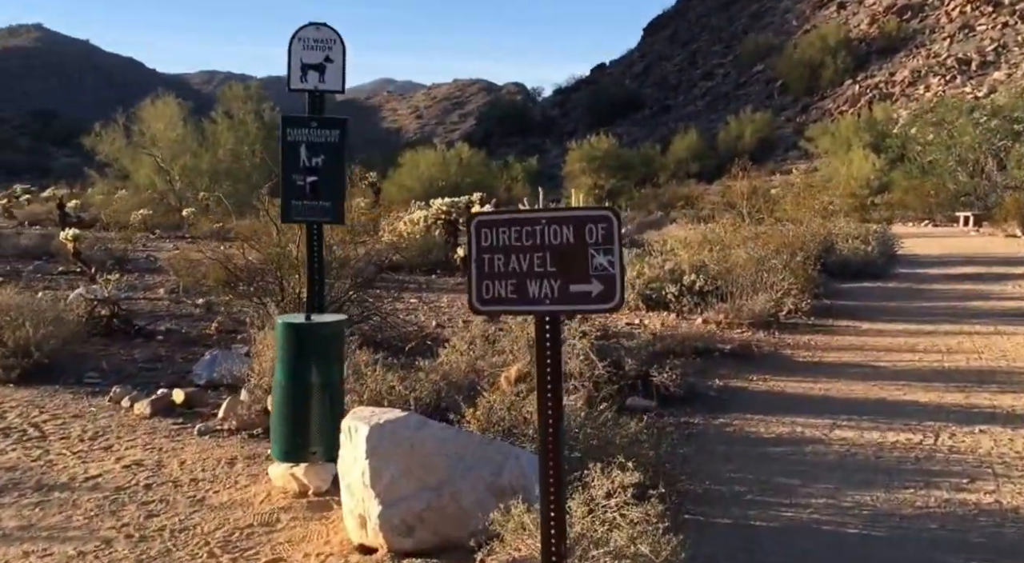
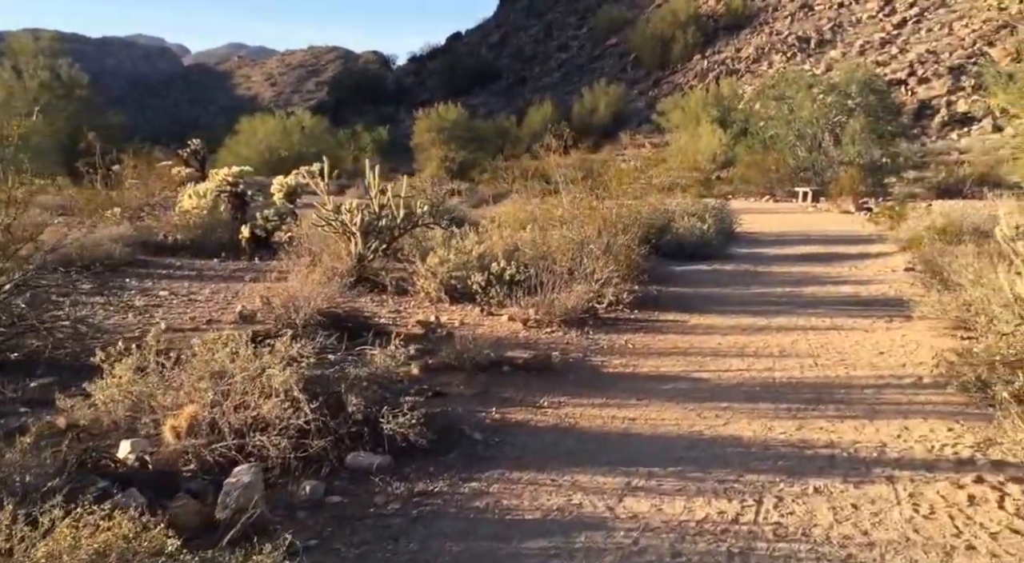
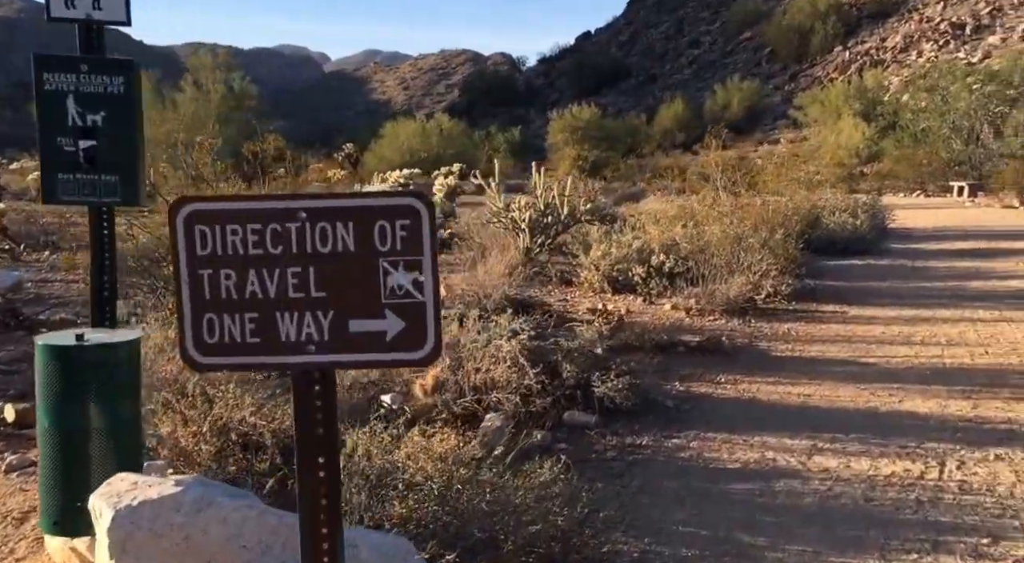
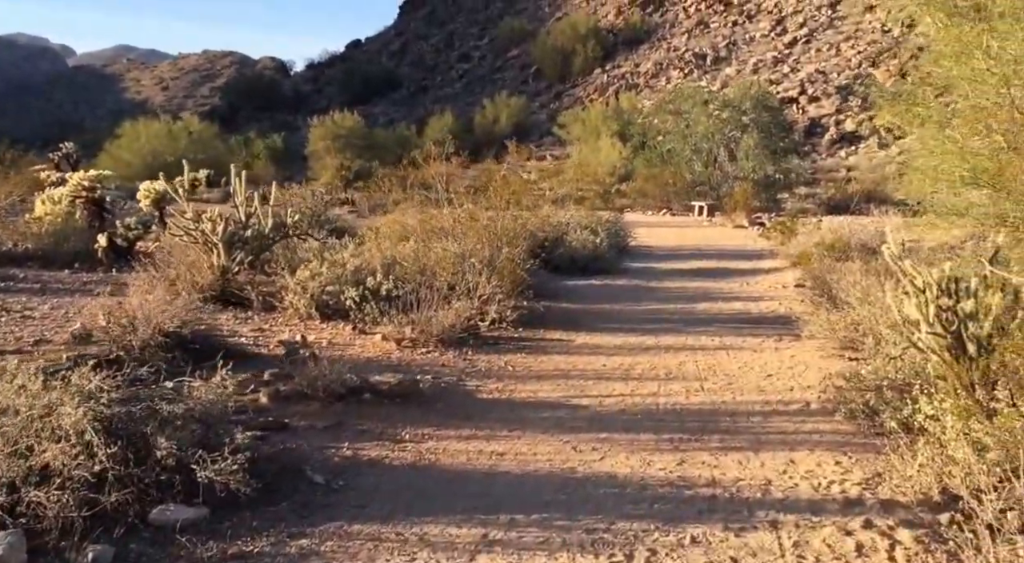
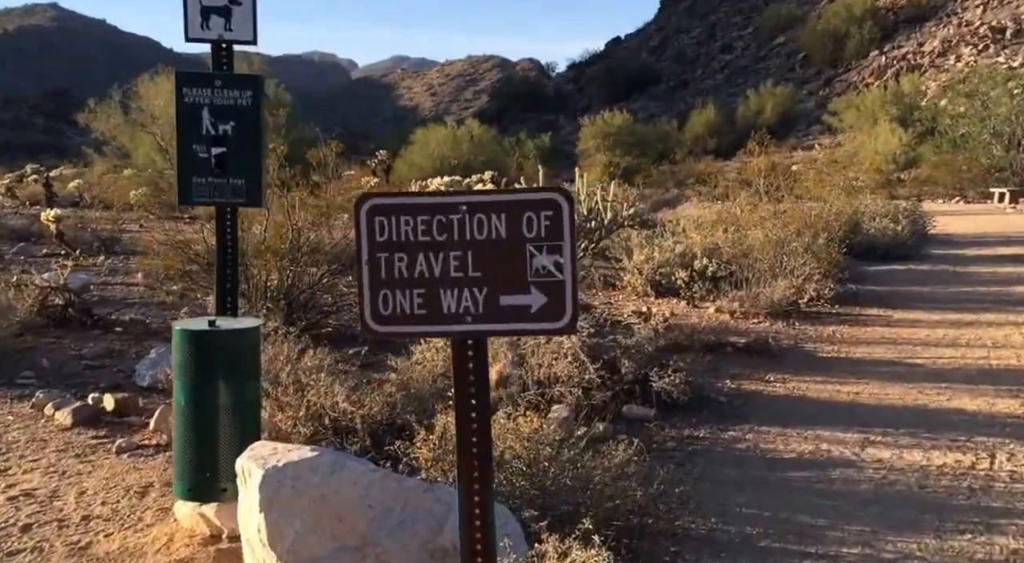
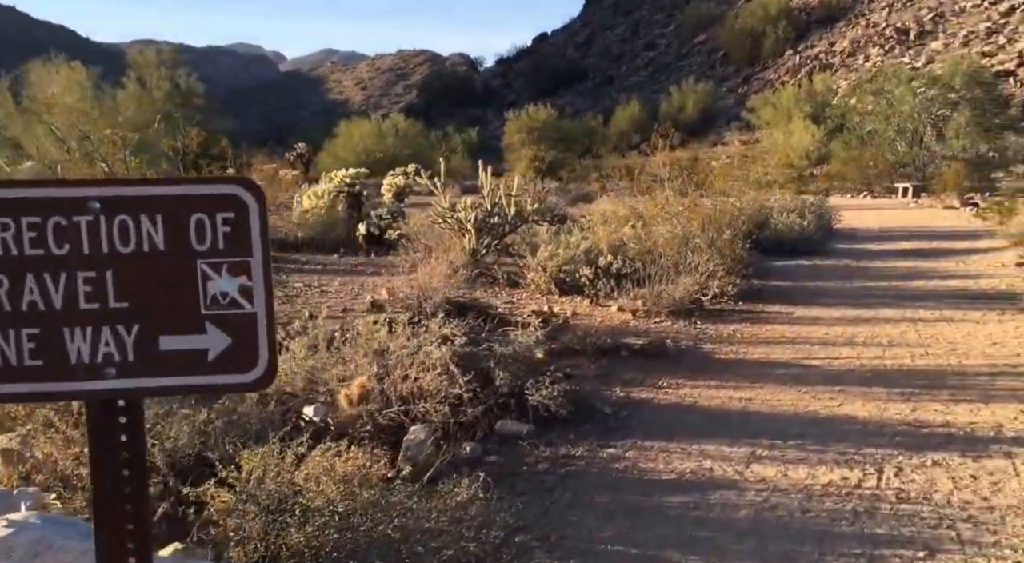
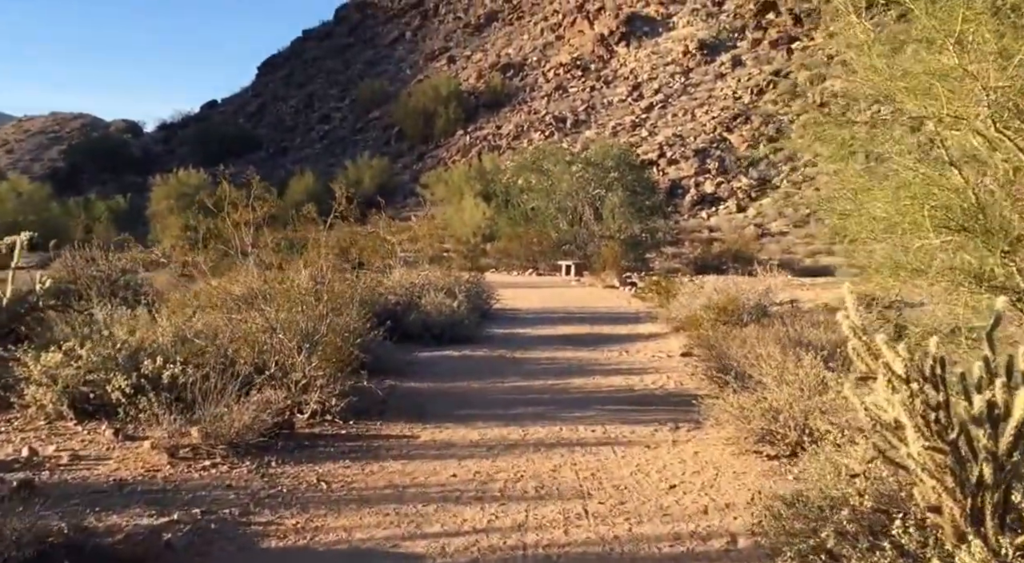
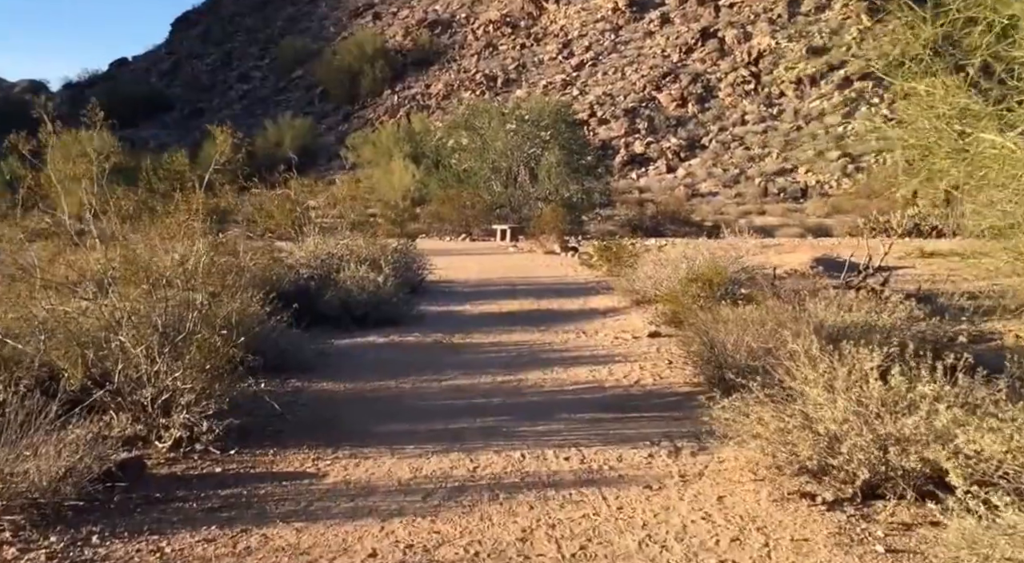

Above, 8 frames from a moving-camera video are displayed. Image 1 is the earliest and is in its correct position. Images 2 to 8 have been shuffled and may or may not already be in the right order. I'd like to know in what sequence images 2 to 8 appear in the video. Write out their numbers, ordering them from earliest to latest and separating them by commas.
5, 3, 6, 2, 4, 7, 8
